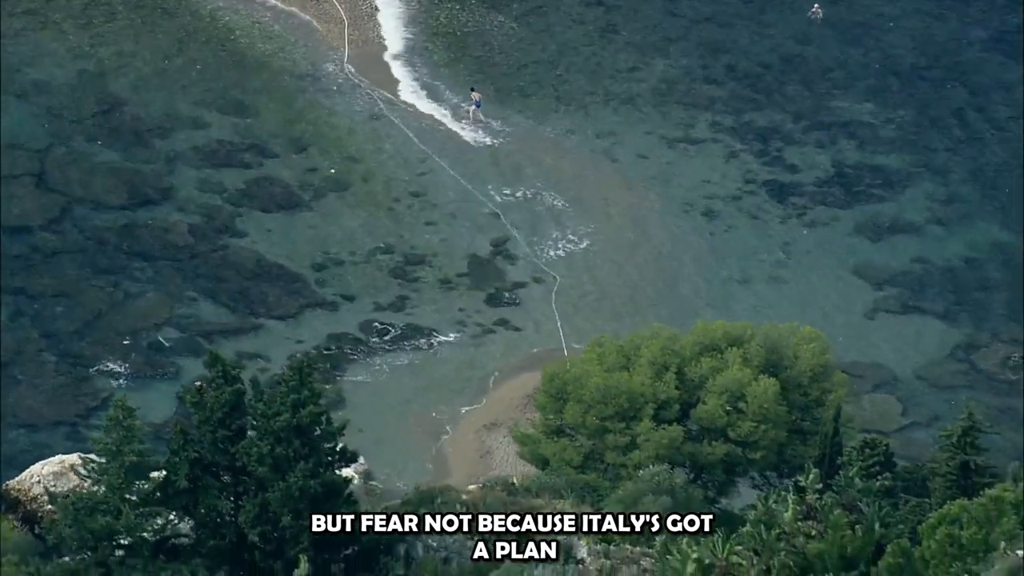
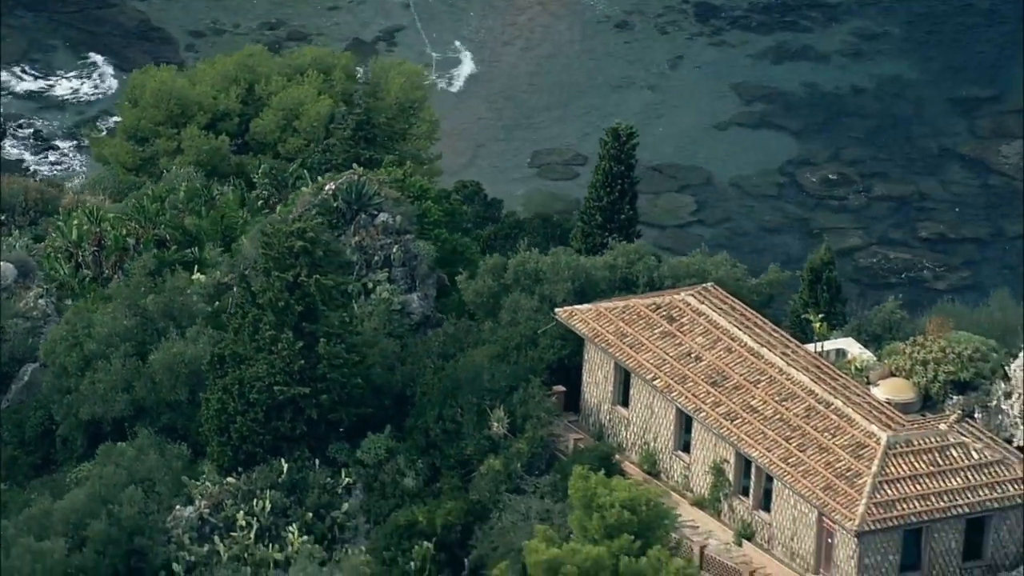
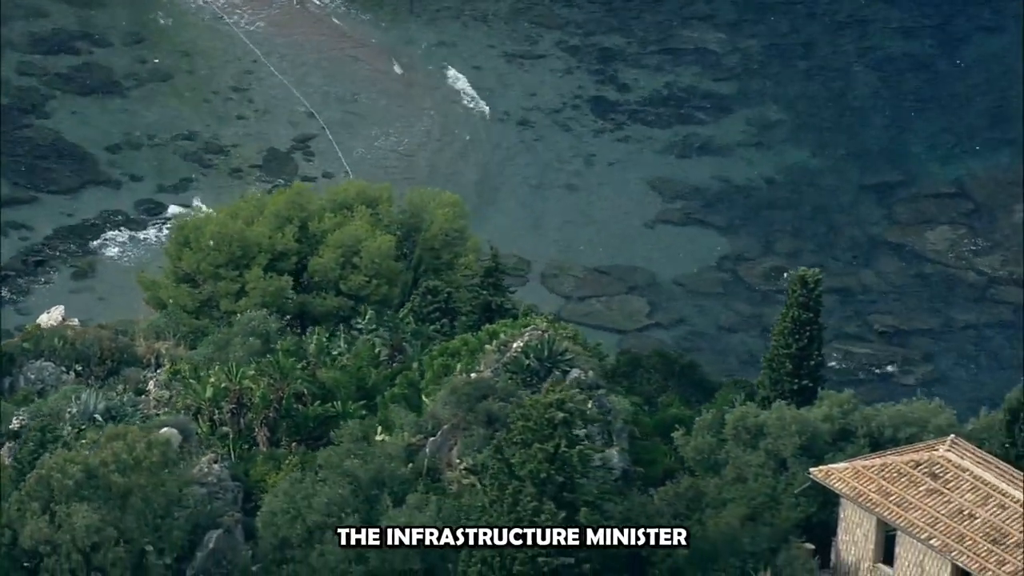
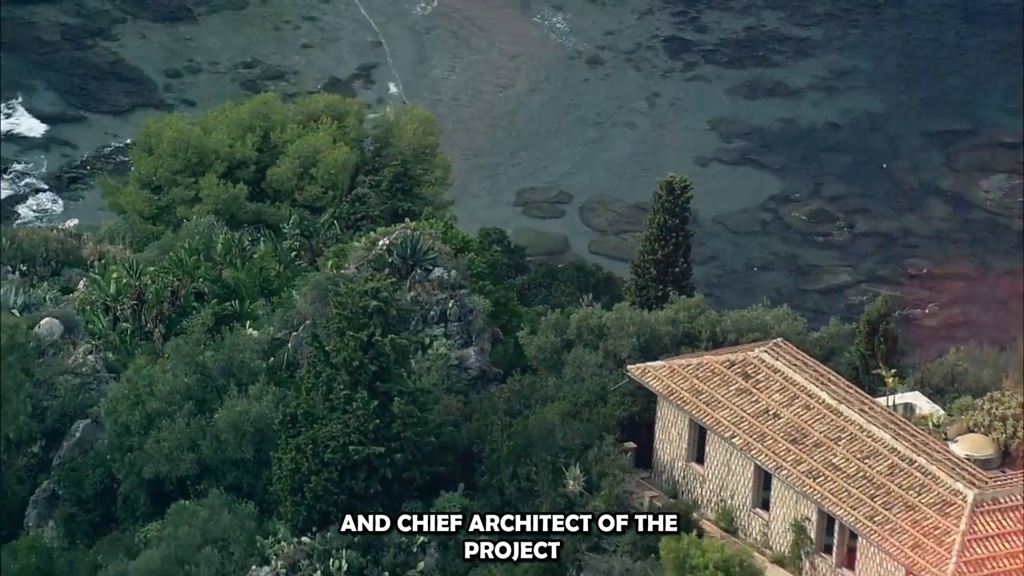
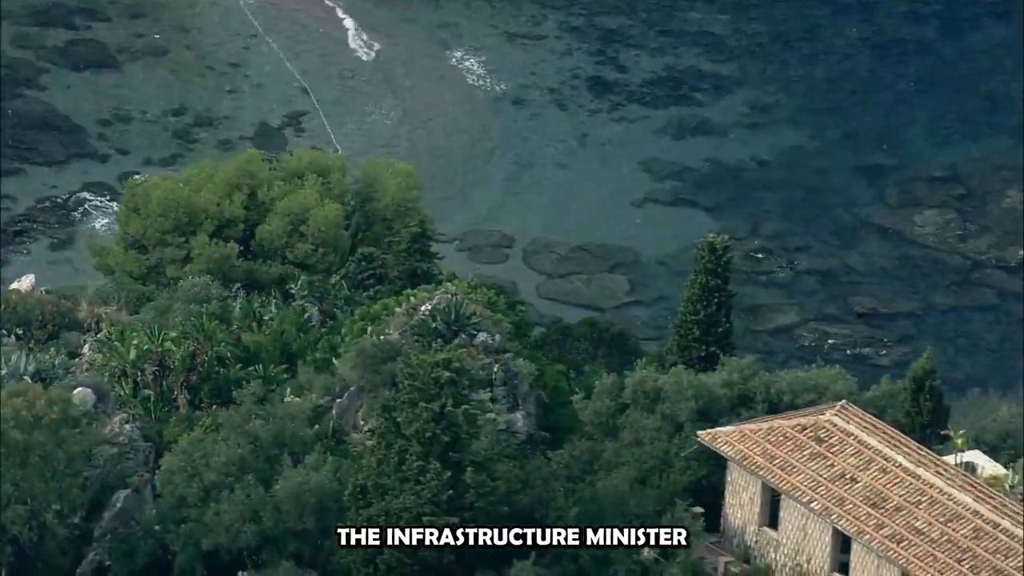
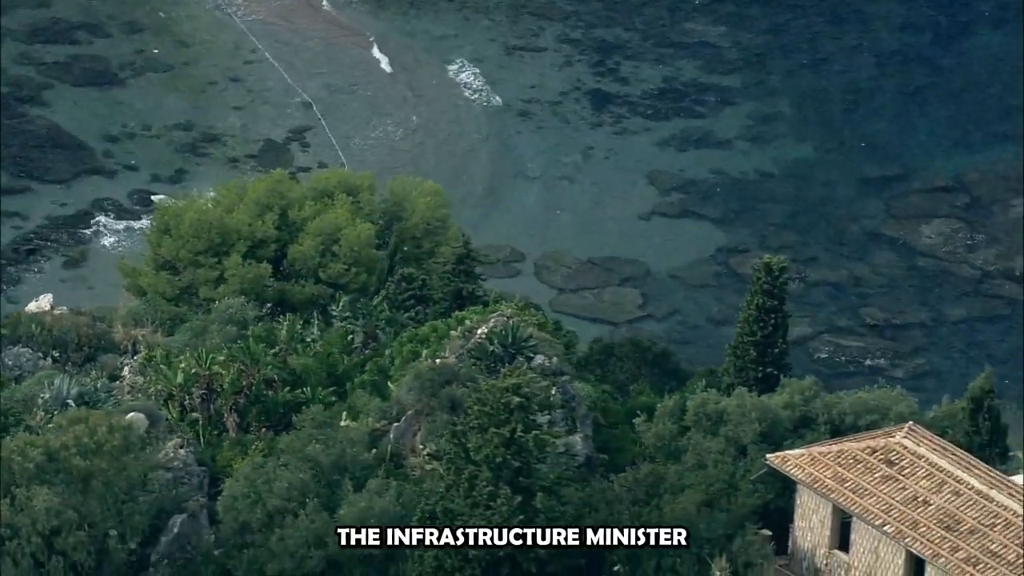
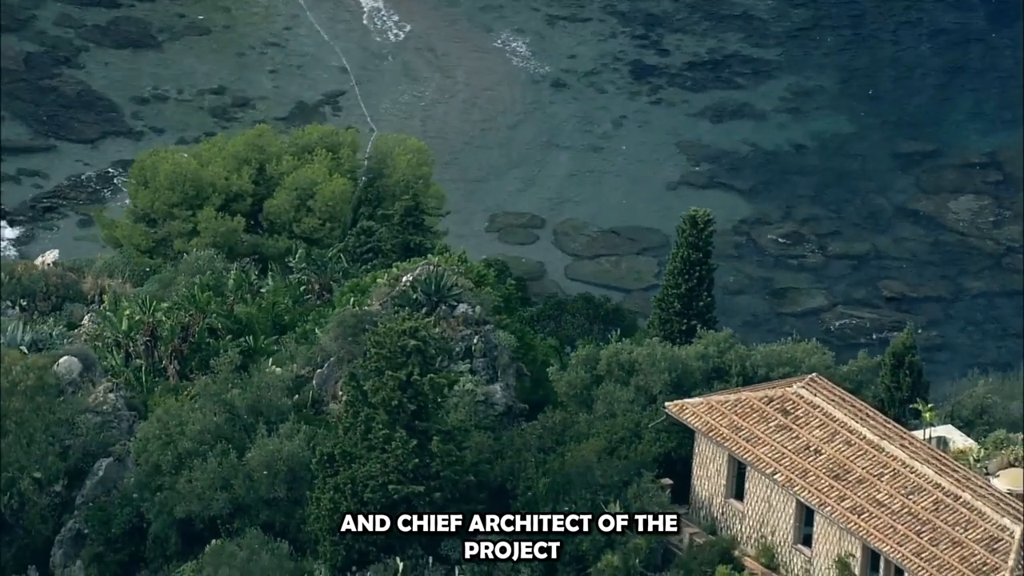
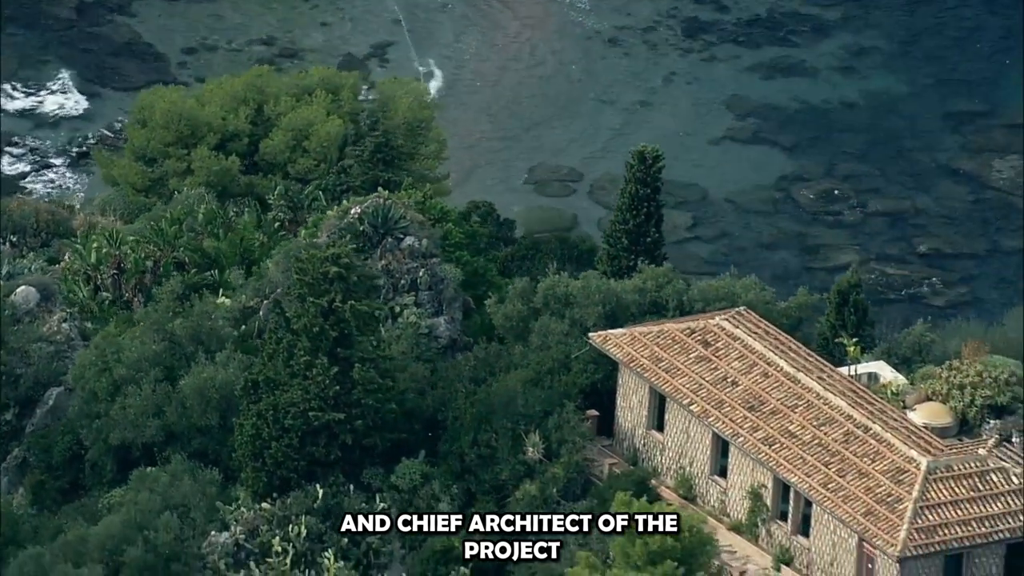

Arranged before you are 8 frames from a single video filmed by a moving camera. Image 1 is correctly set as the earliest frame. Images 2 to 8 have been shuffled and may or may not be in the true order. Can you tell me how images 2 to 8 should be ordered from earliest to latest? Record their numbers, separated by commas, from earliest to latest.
3, 6, 5, 7, 4, 8, 2
